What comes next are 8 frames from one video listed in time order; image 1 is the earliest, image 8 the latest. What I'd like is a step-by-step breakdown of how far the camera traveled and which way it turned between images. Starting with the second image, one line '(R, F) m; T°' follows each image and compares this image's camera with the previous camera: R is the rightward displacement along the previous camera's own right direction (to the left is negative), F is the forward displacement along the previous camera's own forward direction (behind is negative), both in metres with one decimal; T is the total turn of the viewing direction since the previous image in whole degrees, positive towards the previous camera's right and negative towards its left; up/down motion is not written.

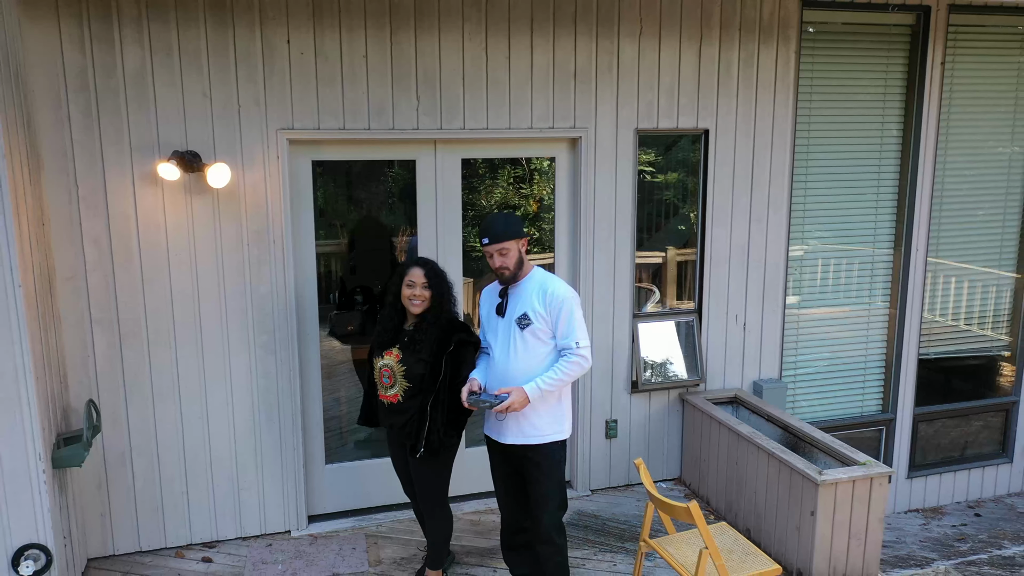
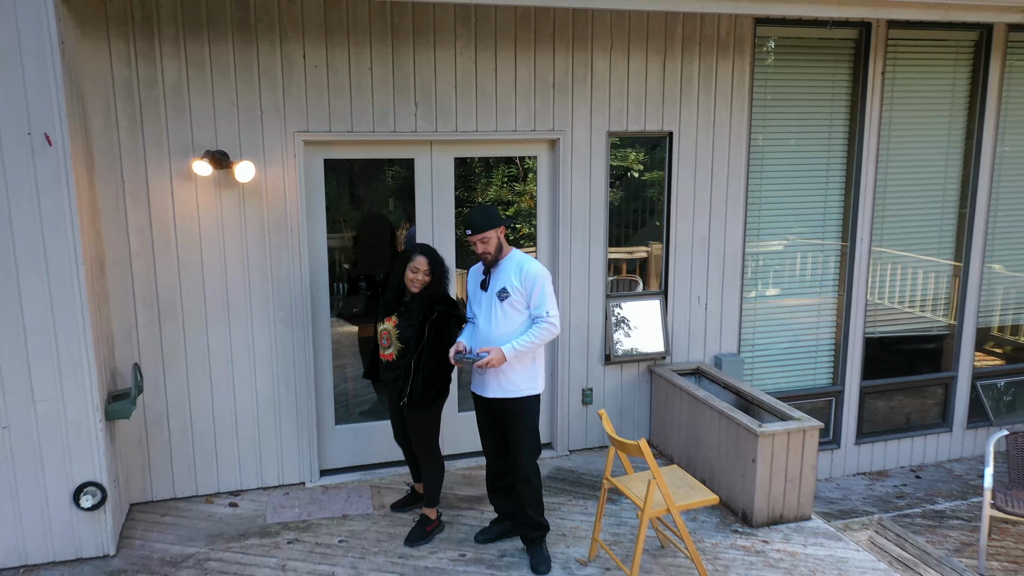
(+0.1, -0.6) m; 0°
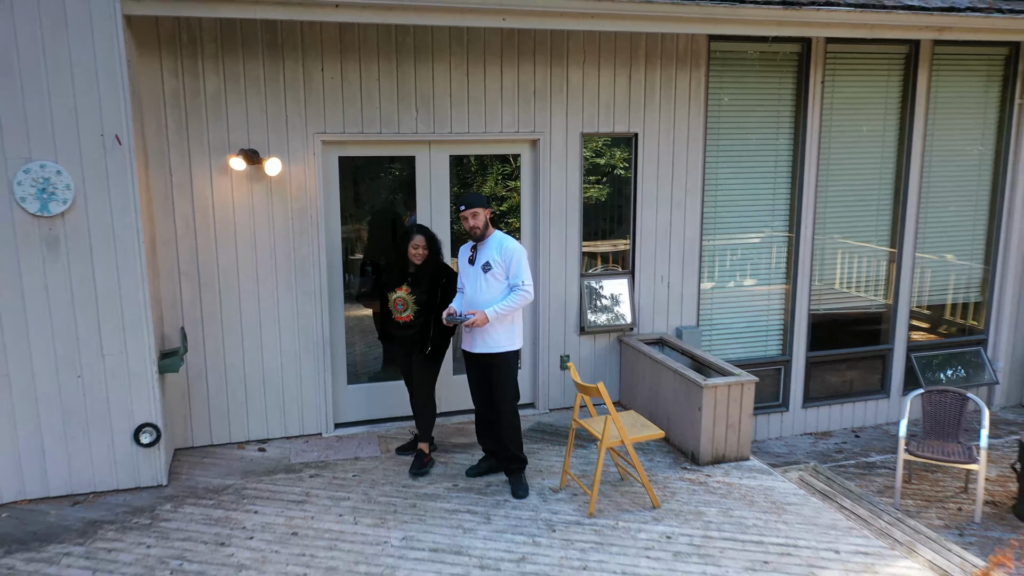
(+0.1, -0.7) m; 0°
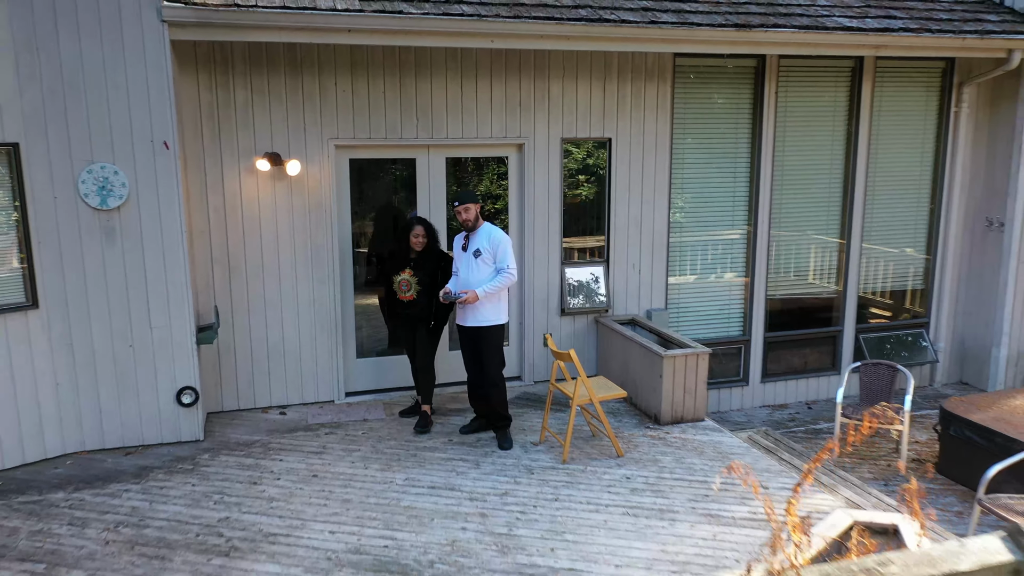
(+0.1, -0.7) m; 0°
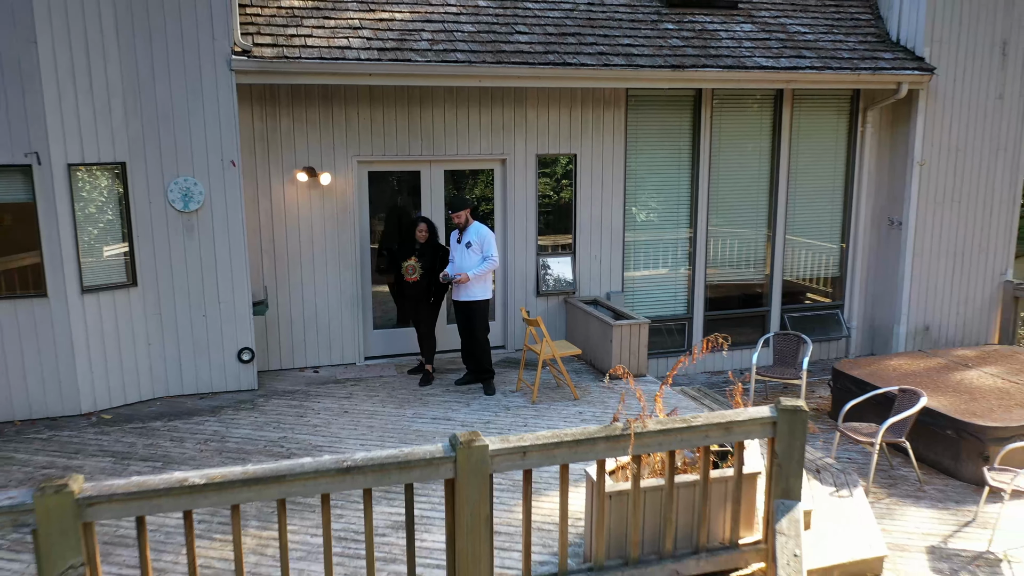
(+0.1, -1.5) m; 0°
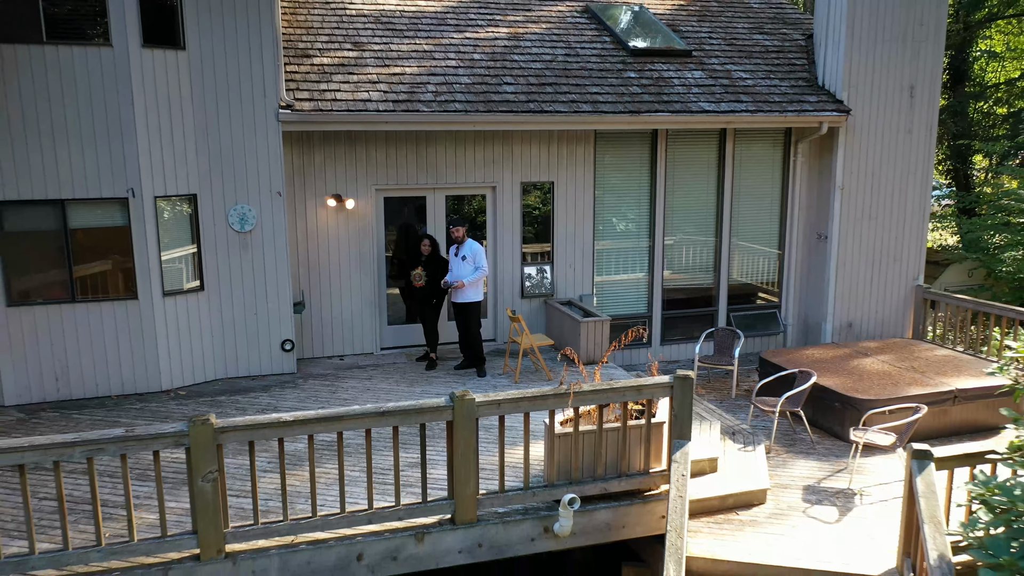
(+0.1, -1.7) m; 0°
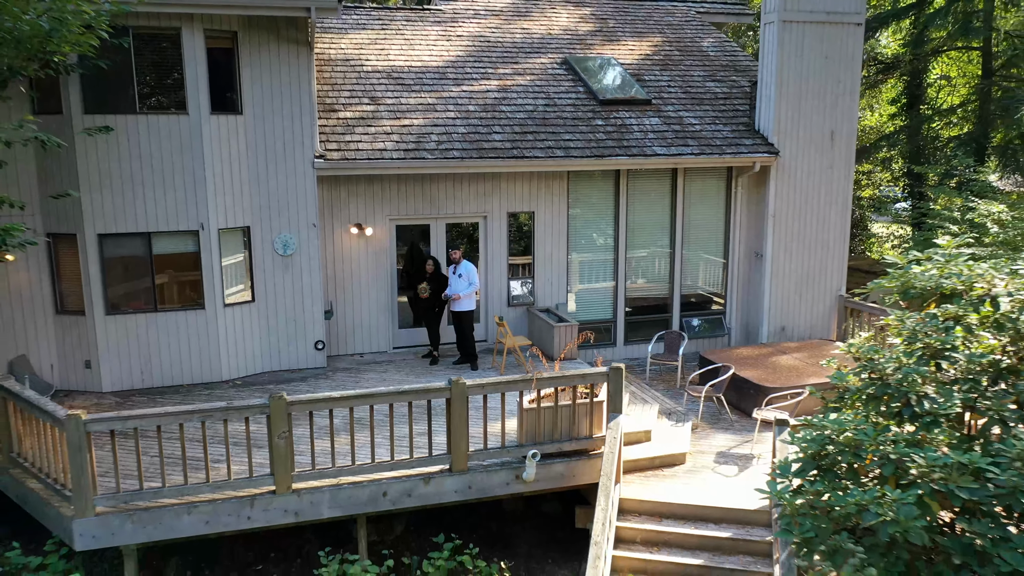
(+0.2, -2.1) m; 0°
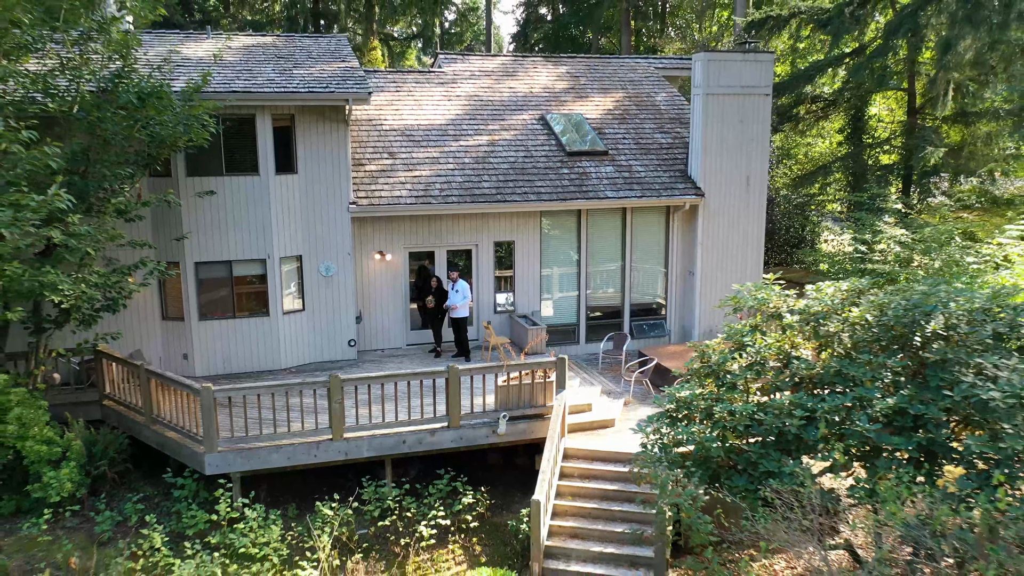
(+0.4, -3.5) m; 0°
